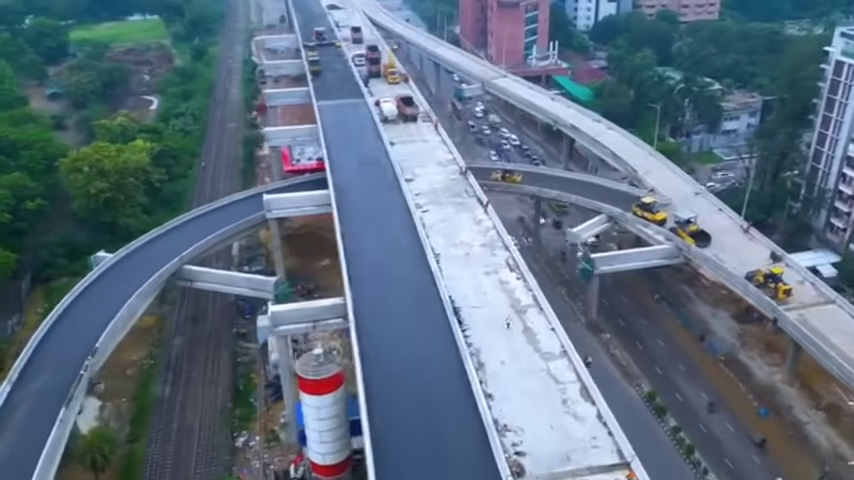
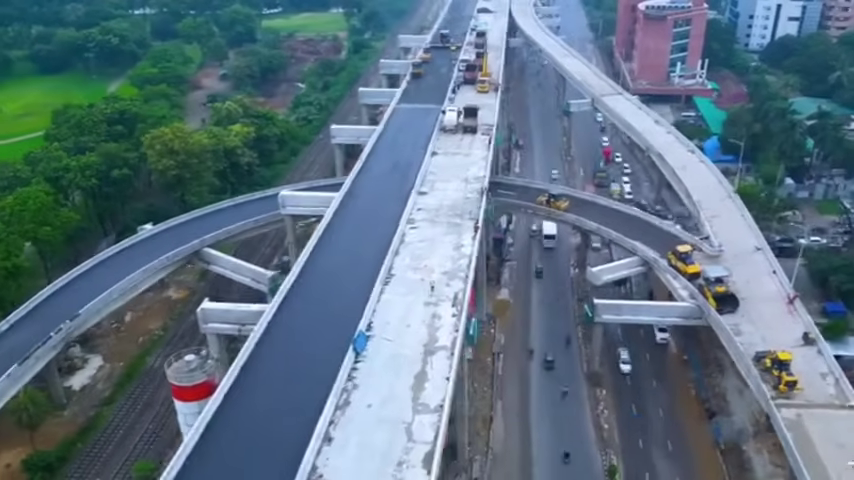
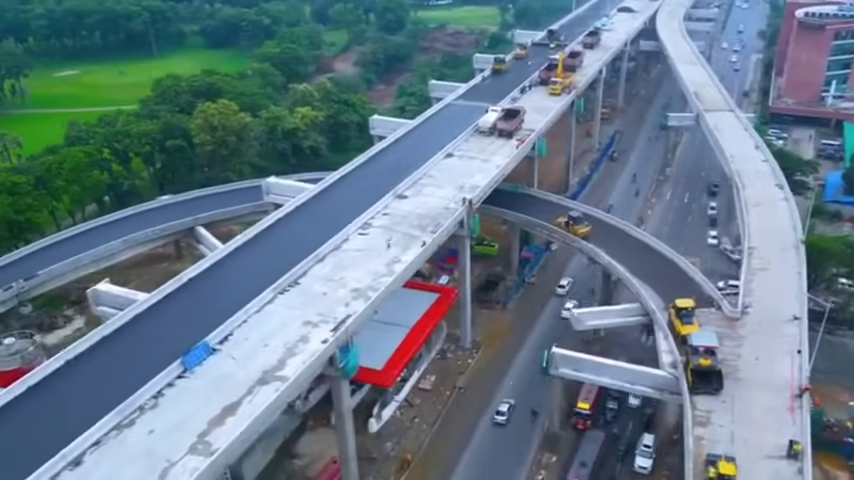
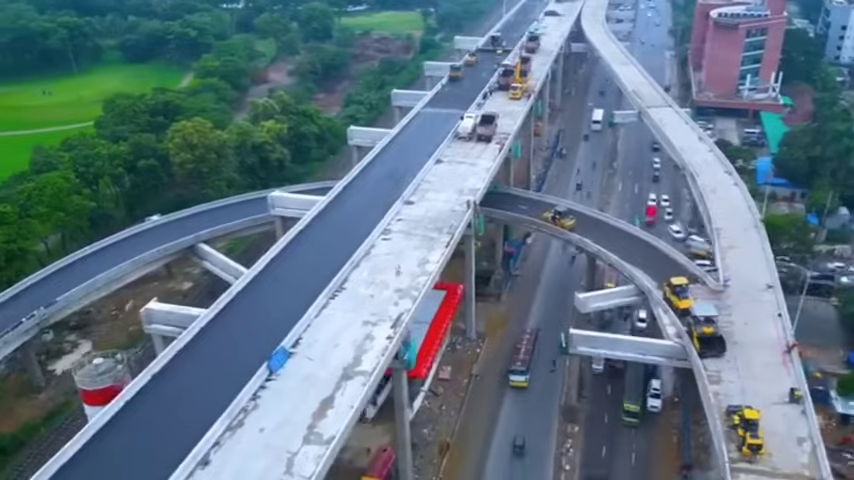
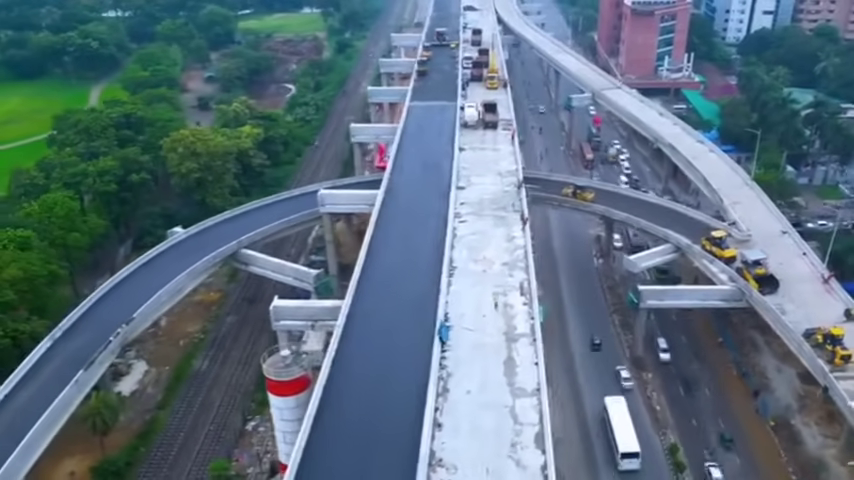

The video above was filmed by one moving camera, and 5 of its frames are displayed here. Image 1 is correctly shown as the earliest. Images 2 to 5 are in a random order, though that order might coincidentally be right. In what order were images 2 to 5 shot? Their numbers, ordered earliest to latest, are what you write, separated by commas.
5, 2, 4, 3
